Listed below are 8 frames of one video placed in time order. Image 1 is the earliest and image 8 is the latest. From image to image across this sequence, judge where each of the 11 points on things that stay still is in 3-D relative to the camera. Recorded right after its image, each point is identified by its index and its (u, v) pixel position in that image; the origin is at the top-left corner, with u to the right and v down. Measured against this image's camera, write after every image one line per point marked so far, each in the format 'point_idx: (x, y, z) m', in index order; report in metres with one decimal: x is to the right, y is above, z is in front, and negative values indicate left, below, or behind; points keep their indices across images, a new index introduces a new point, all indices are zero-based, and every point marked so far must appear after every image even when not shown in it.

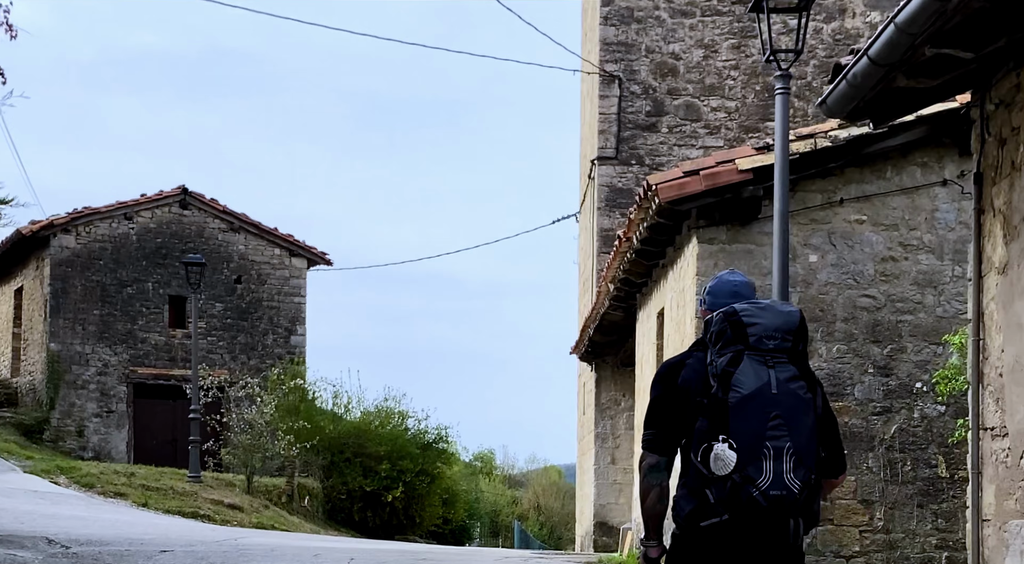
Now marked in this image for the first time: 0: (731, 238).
0: (+1.6, +0.3, +14.2) m
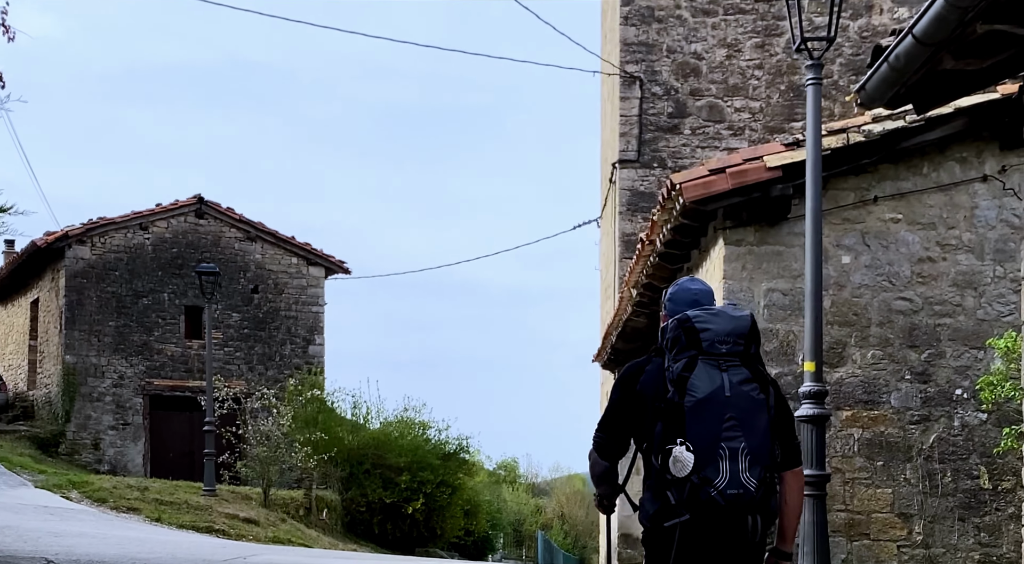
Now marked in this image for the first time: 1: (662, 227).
0: (+1.7, +0.3, +13.5) m
1: (+1.1, +0.4, +14.6) m
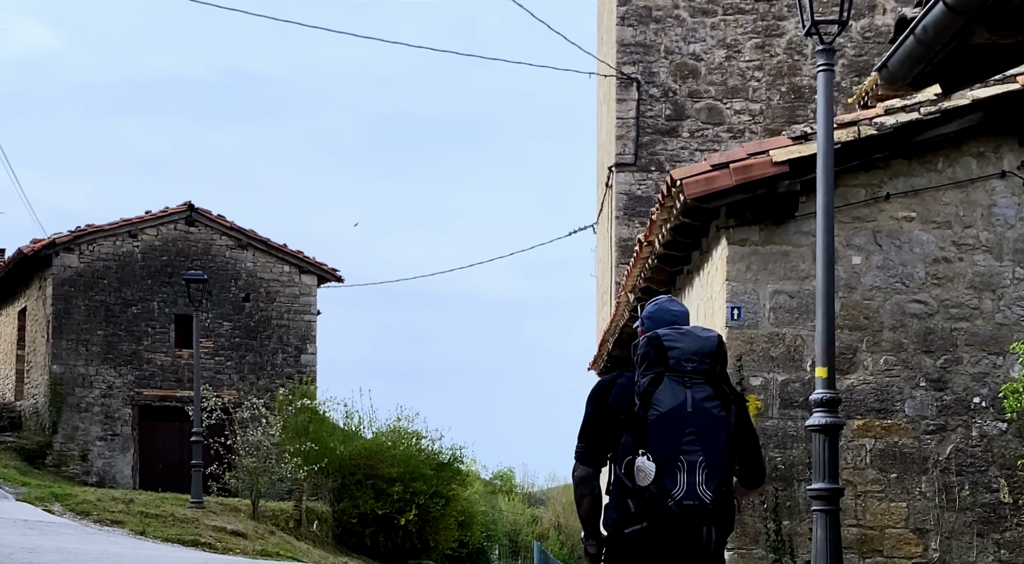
0: (+1.6, +0.3, +12.8) m
1: (+1.0, +0.4, +13.9) m
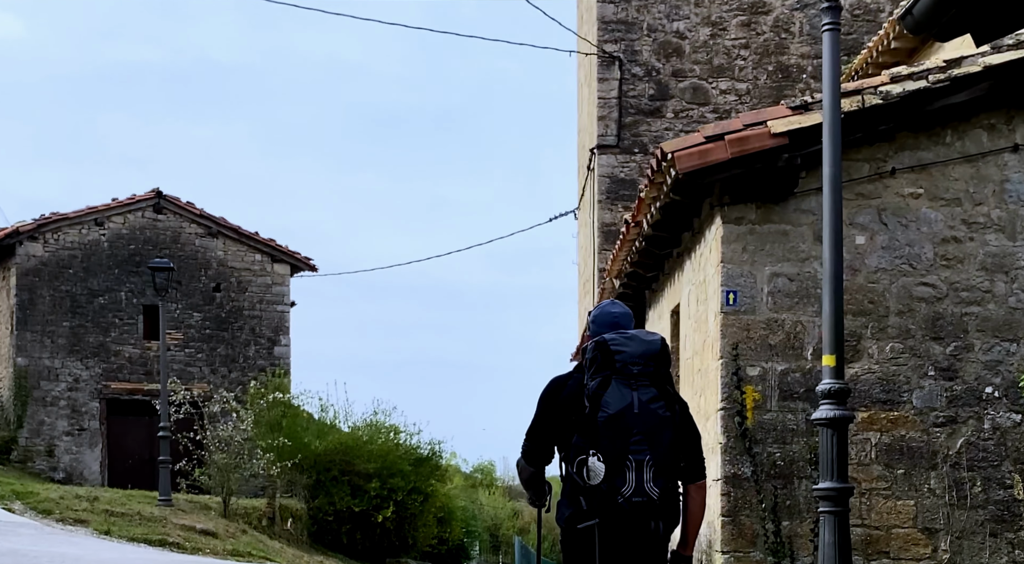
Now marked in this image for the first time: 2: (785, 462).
0: (+1.5, +0.4, +11.9) m
1: (+0.9, +0.5, +13.0) m
2: (+1.6, -1.1, +11.9) m
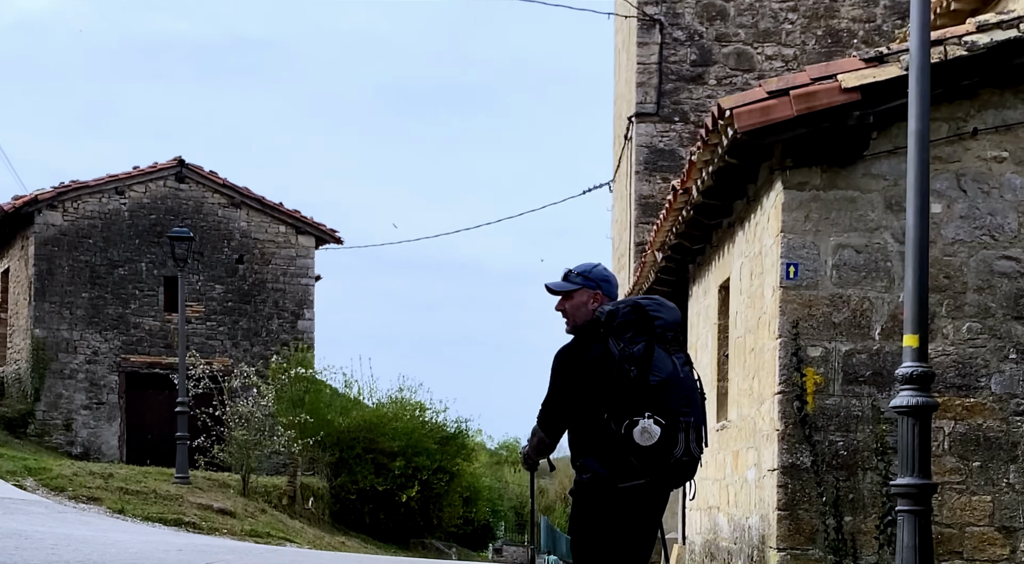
0: (+1.7, +0.5, +10.8) m
1: (+1.1, +0.7, +11.9) m
2: (+1.8, -0.9, +10.8) m
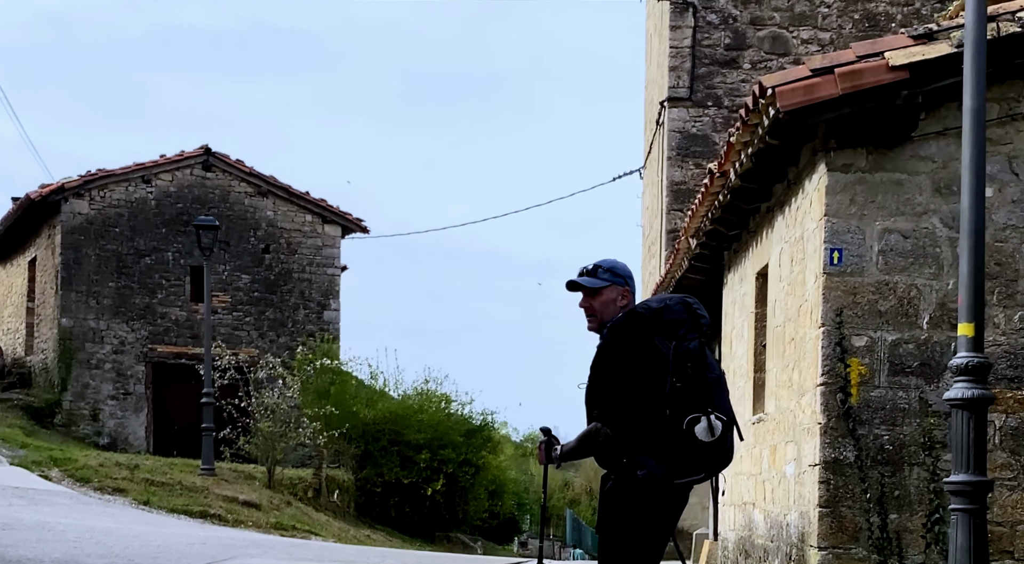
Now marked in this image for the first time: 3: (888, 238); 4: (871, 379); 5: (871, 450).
0: (+1.9, +0.6, +10.4) m
1: (+1.3, +0.7, +11.5) m
2: (+2.0, -0.9, +10.4) m
3: (+2.0, +0.2, +10.4) m
4: (+1.9, -0.5, +10.4) m
5: (+1.9, -0.9, +10.4) m
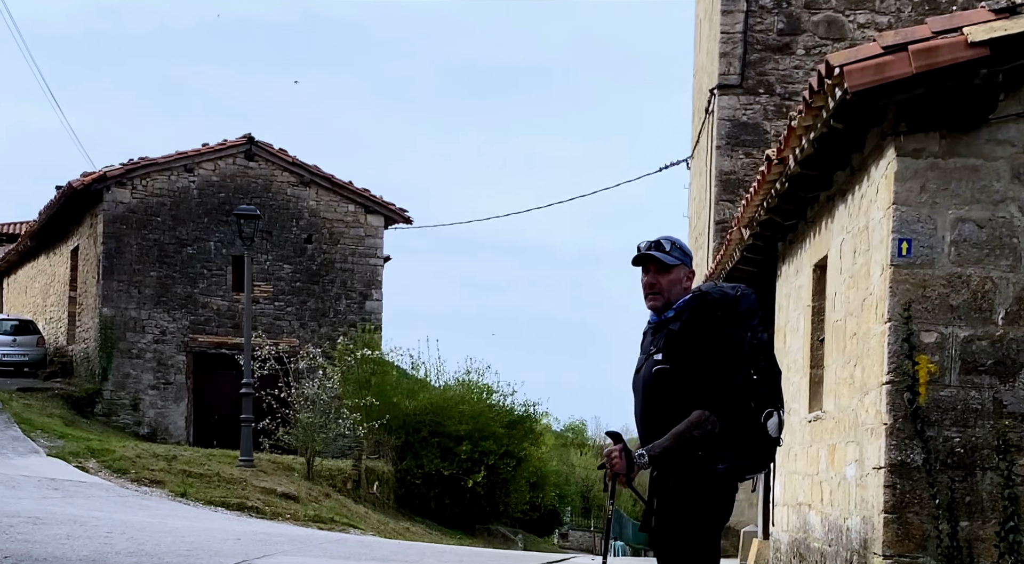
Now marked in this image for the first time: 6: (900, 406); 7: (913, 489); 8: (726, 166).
0: (+2.1, +0.6, +9.7) m
1: (+1.6, +0.8, +10.8) m
2: (+2.2, -0.8, +9.7) m
3: (+2.2, +0.3, +9.7) m
4: (+2.1, -0.5, +9.8) m
5: (+2.1, -0.8, +9.8) m
6: (+1.9, -0.6, +9.8) m
7: (+2.0, -1.0, +9.7) m
8: (+2.0, +1.1, +18.1) m
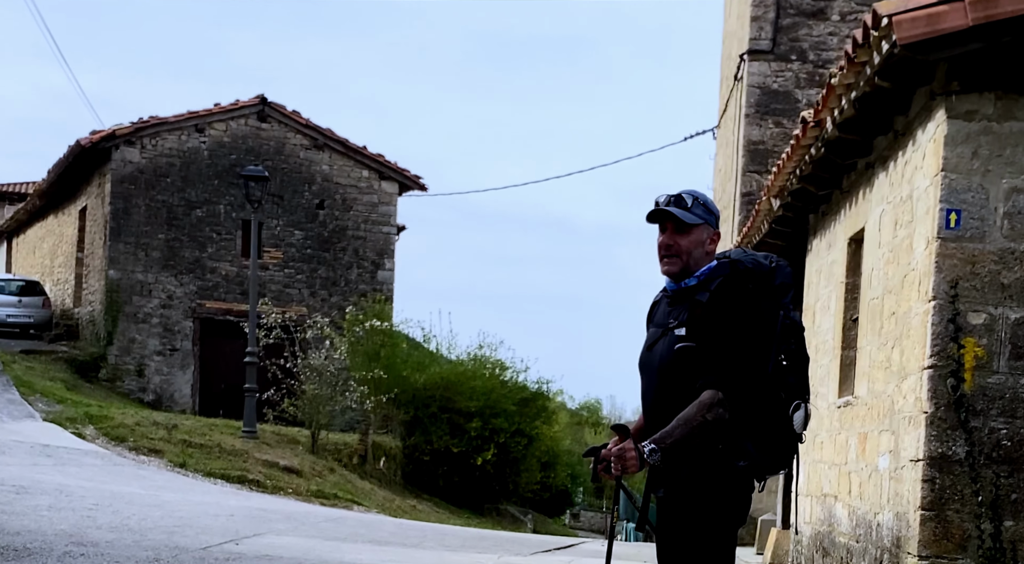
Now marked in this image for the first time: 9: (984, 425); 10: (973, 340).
0: (+2.2, +0.7, +8.8) m
1: (+1.6, +0.9, +10.0) m
2: (+2.2, -0.7, +8.9) m
3: (+2.2, +0.4, +8.9) m
4: (+2.1, -0.4, +8.9) m
5: (+2.1, -0.7, +8.9) m
6: (+1.9, -0.5, +8.9) m
7: (+2.0, -0.9, +8.9) m
8: (+2.1, +1.3, +17.2) m
9: (+2.1, -0.6, +8.9) m
10: (+2.1, -0.3, +8.9) m
